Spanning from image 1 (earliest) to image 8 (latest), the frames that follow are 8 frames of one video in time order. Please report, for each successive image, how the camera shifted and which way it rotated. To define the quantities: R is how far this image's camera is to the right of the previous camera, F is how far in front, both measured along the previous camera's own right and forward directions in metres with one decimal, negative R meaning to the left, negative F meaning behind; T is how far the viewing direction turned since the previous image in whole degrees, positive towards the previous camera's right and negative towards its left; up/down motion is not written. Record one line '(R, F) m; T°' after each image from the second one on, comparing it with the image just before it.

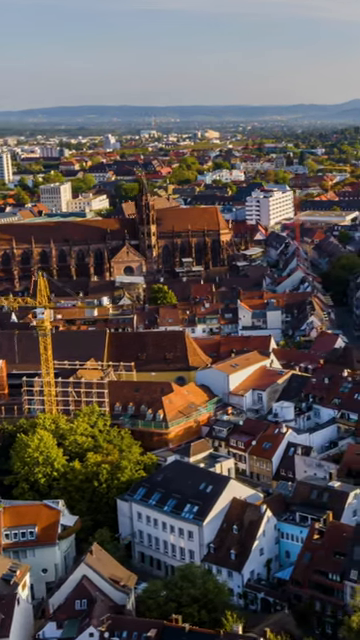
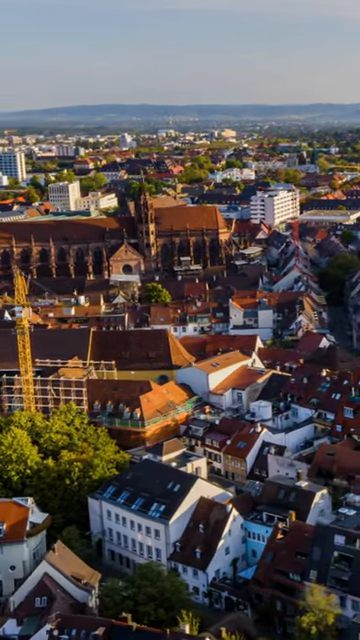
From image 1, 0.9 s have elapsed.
(+2.1, 0.0) m; -2°
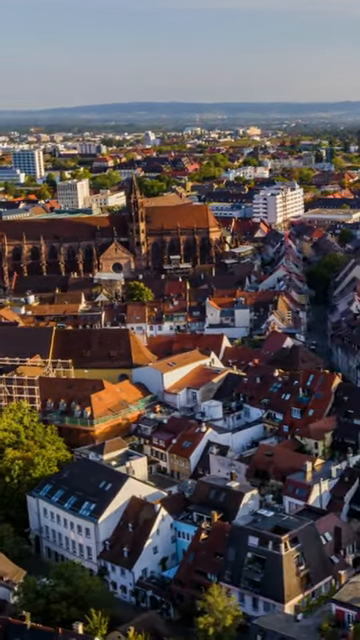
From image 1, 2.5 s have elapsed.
(+4.1, +0.1) m; -3°
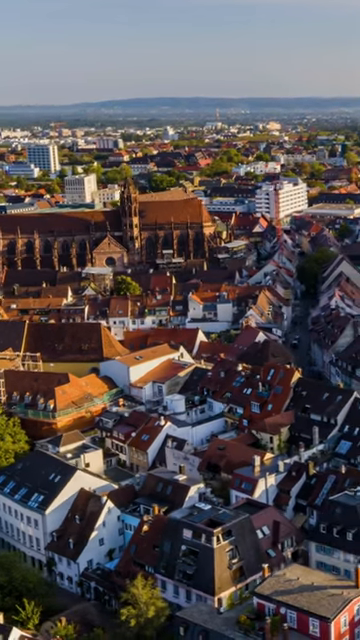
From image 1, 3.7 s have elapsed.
(+3.1, -0.1) m; -2°
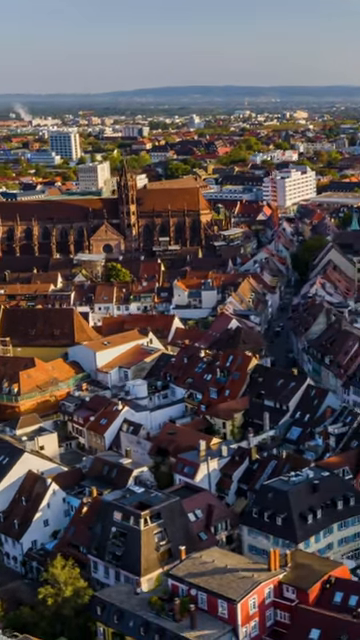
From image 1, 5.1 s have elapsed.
(+3.6, -0.3) m; -3°
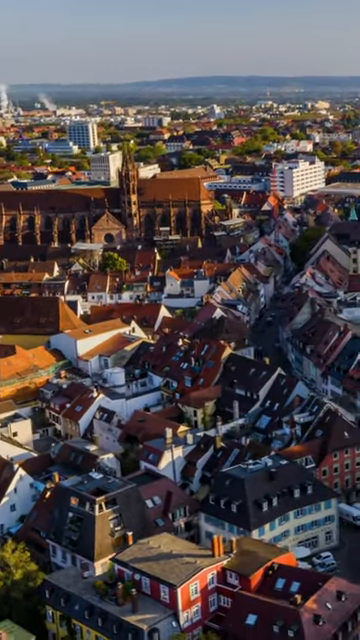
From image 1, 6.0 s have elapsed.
(+2.4, -0.3) m; -2°
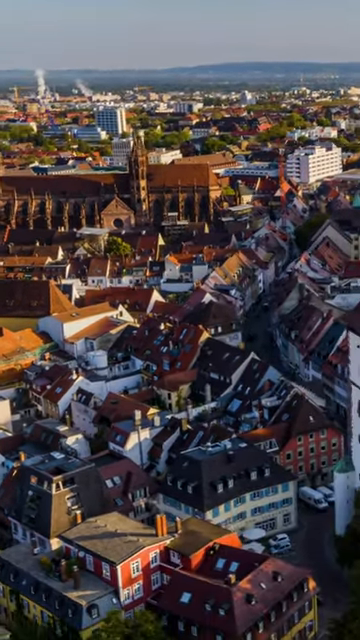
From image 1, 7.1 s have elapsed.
(+2.8, -0.5) m; -3°
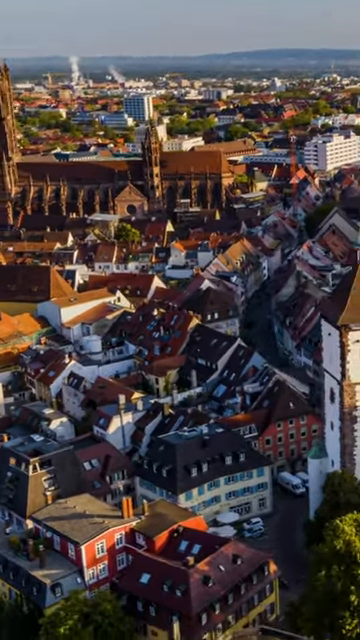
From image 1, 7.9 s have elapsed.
(+2.1, -0.5) m; -2°
